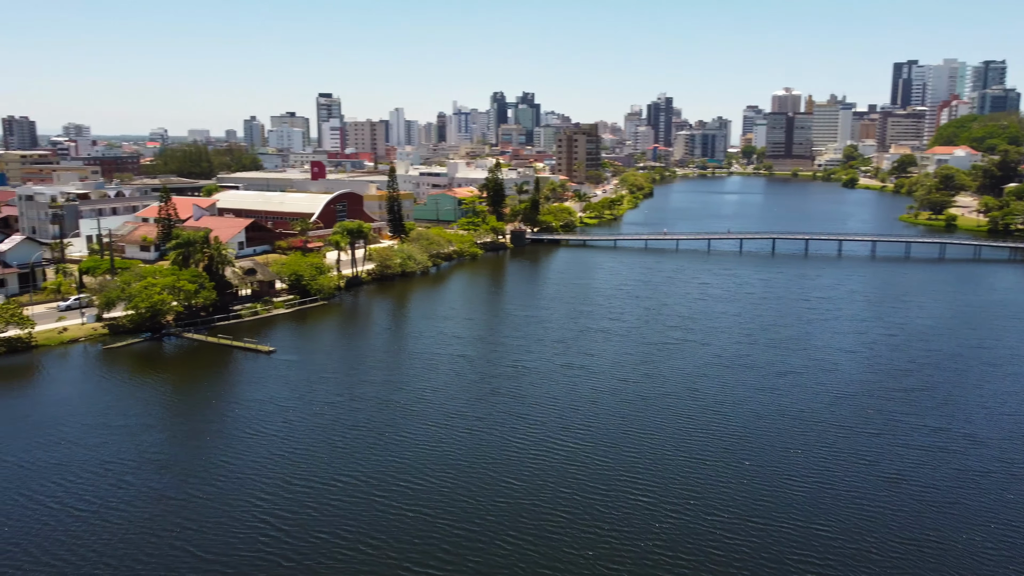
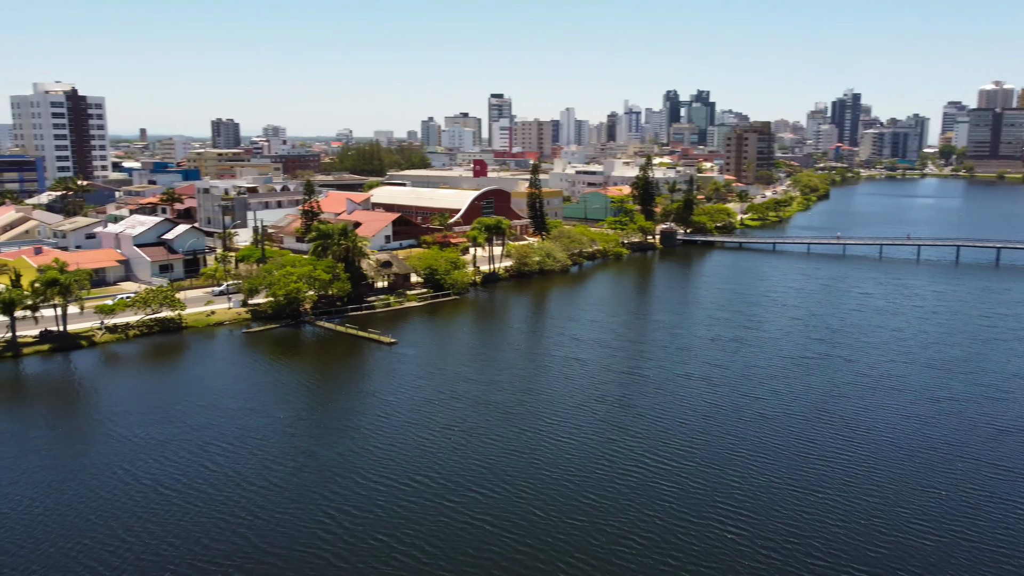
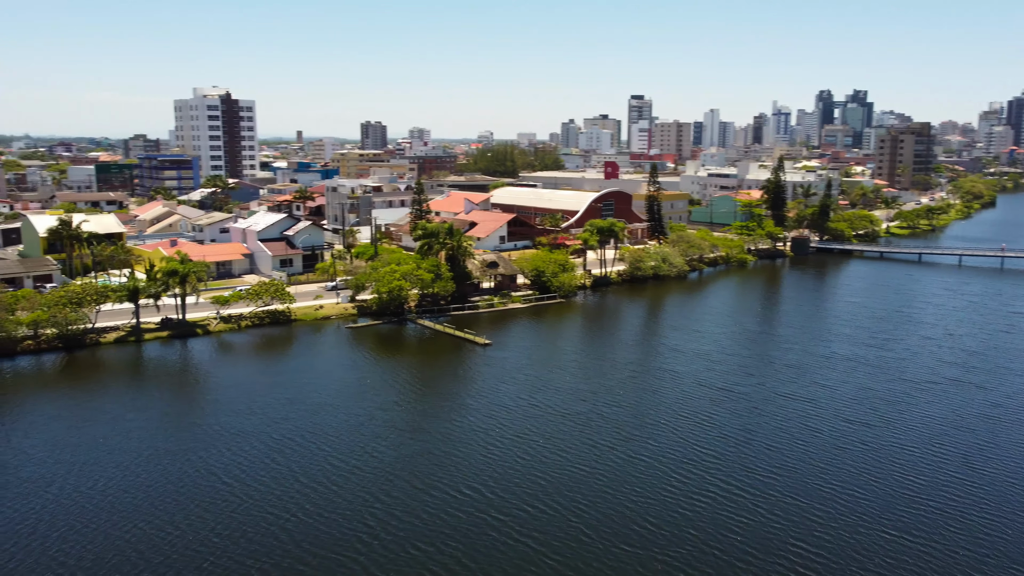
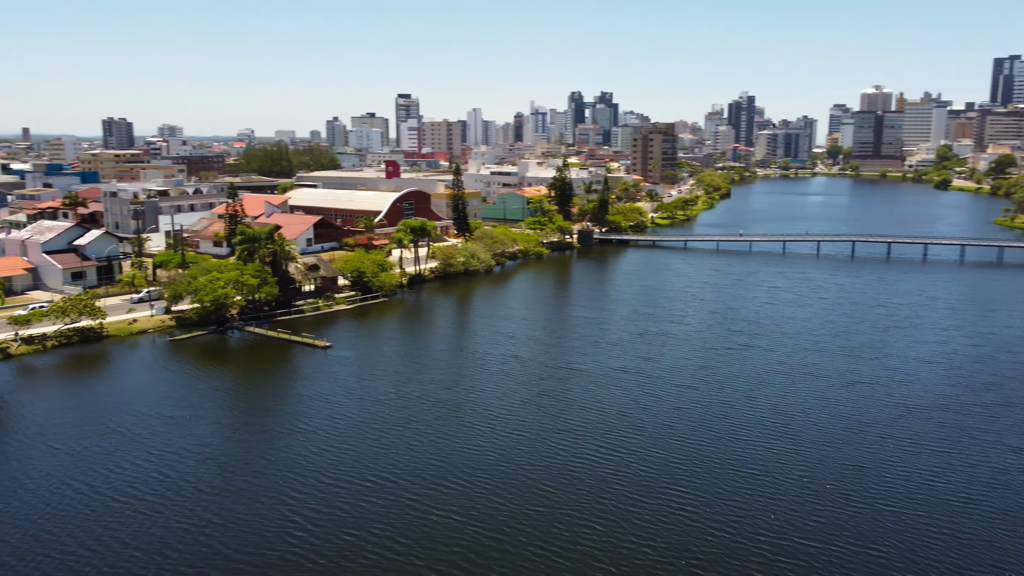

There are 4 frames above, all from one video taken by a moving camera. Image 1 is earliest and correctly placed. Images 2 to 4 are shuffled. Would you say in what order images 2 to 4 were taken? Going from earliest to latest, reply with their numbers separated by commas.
4, 2, 3
